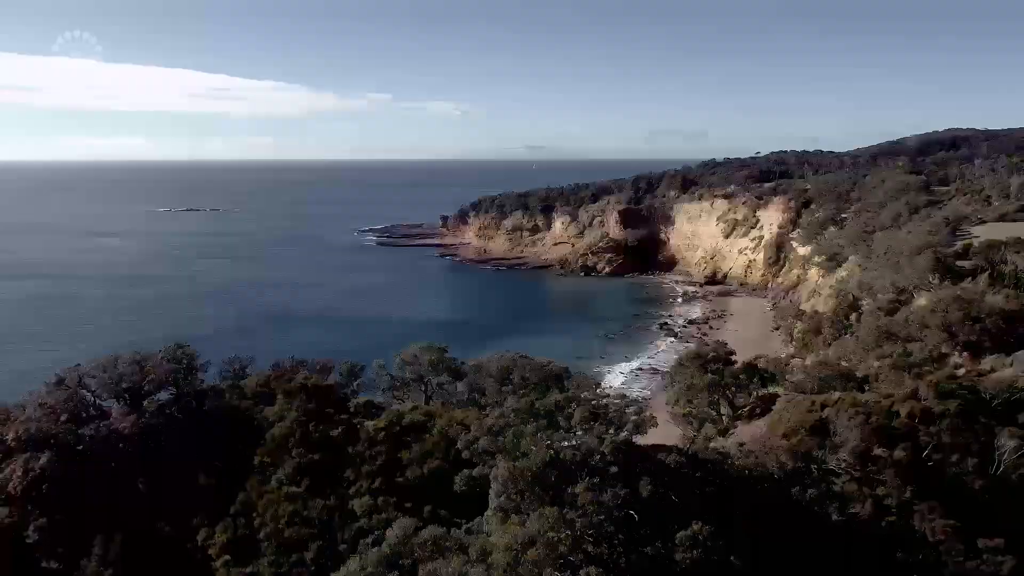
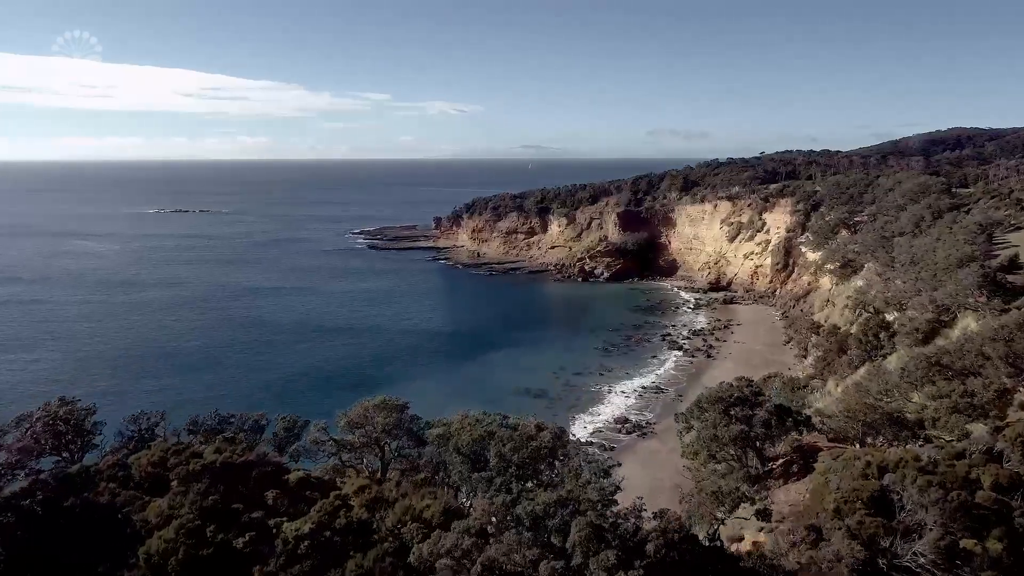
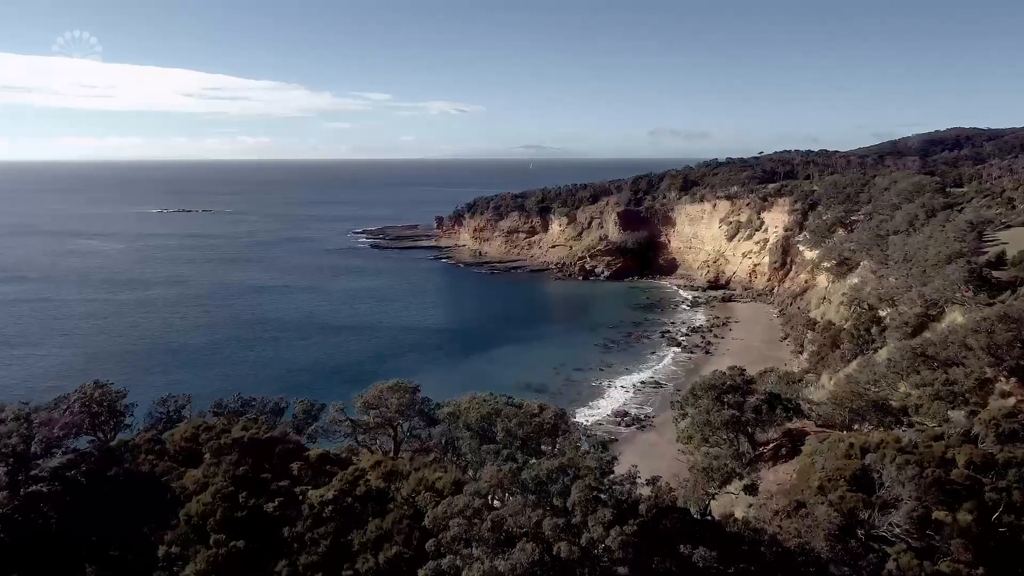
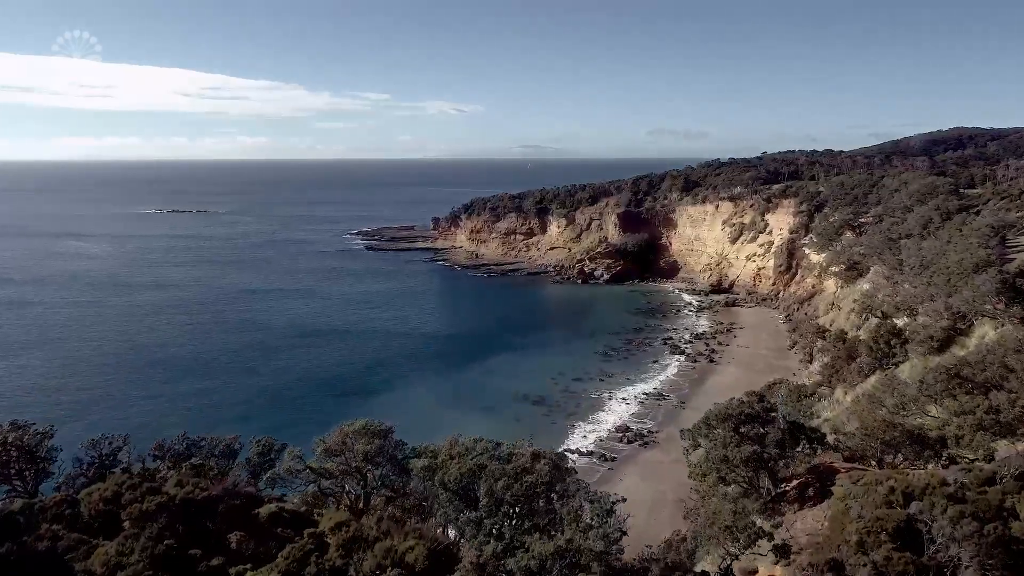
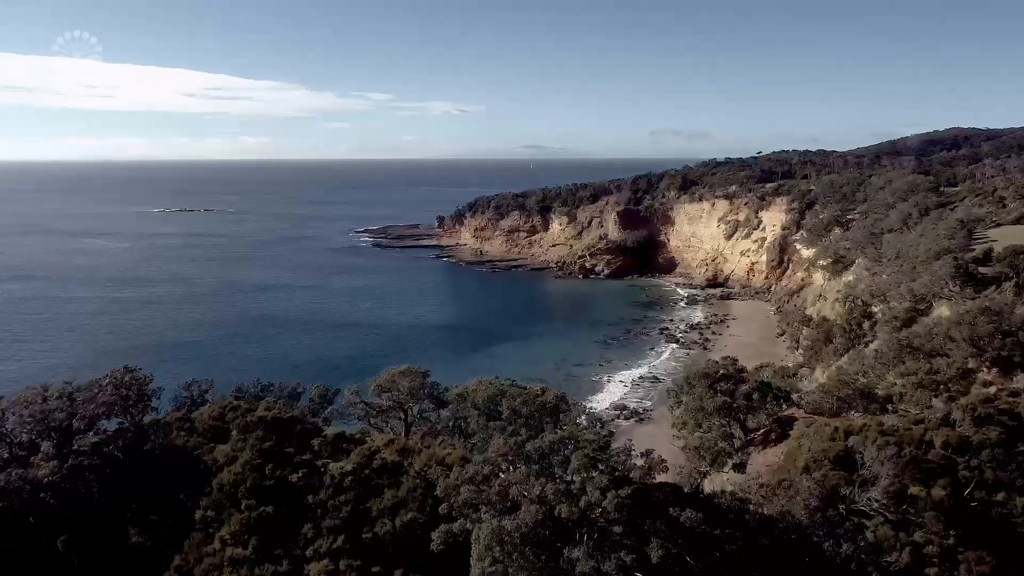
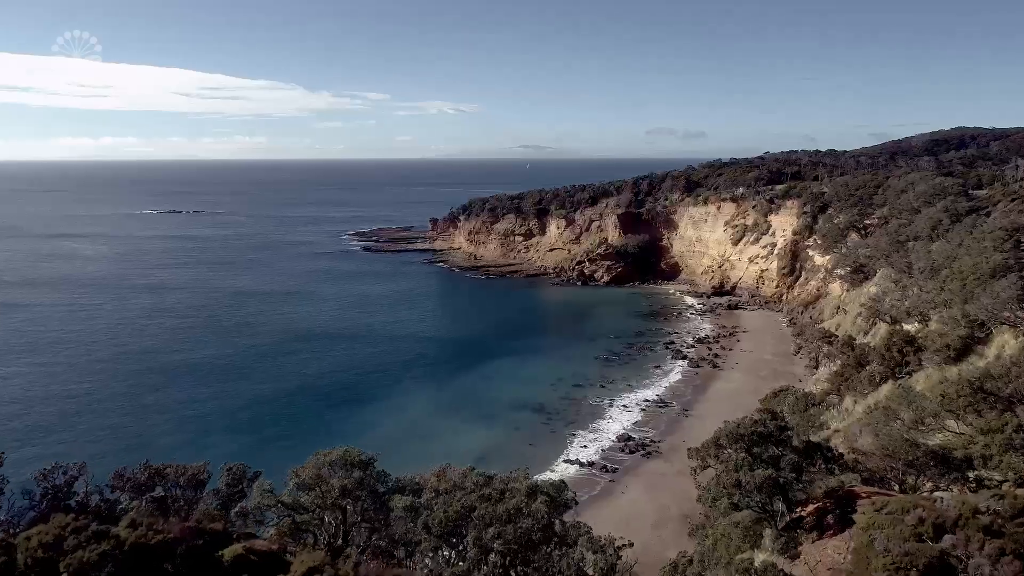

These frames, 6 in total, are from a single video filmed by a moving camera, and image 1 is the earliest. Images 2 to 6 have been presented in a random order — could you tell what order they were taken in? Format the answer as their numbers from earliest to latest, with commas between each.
5, 3, 2, 4, 6
